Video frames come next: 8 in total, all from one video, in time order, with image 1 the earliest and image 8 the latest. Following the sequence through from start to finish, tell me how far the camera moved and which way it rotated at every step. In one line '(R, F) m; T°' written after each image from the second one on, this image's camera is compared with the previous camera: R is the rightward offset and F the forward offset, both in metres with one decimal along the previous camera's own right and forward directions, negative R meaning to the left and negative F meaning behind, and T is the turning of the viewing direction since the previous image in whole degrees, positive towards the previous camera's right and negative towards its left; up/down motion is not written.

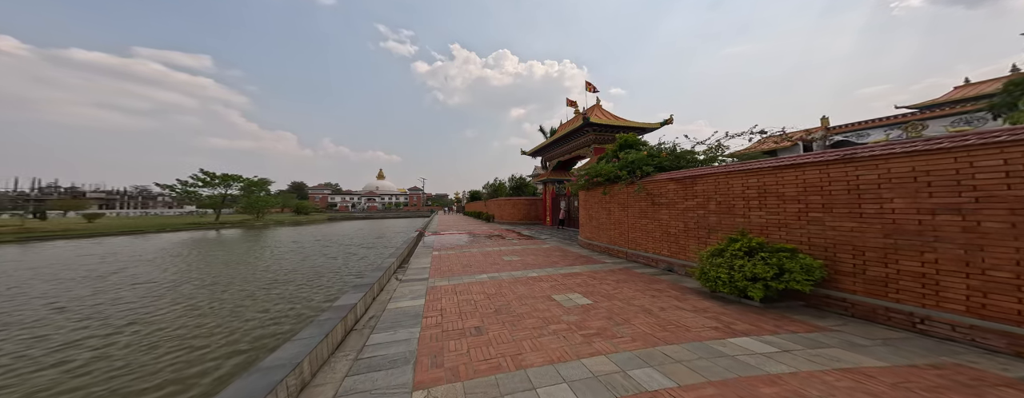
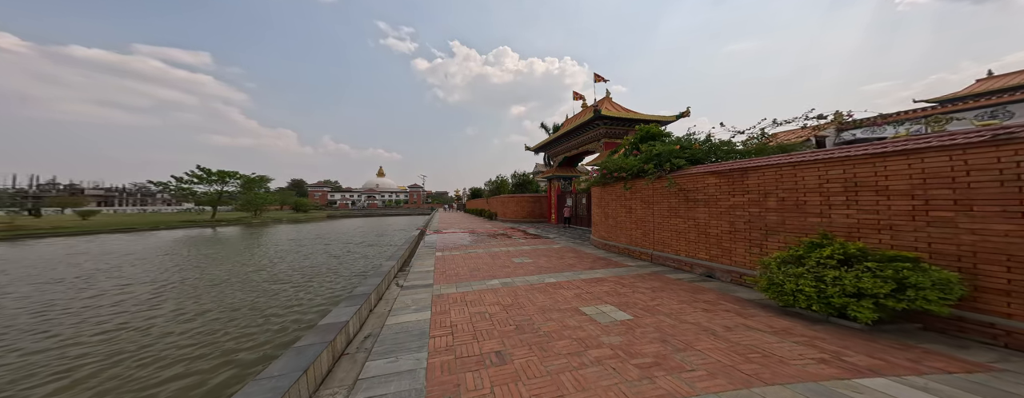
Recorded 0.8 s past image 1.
(-0.3, +0.6) m; 0°
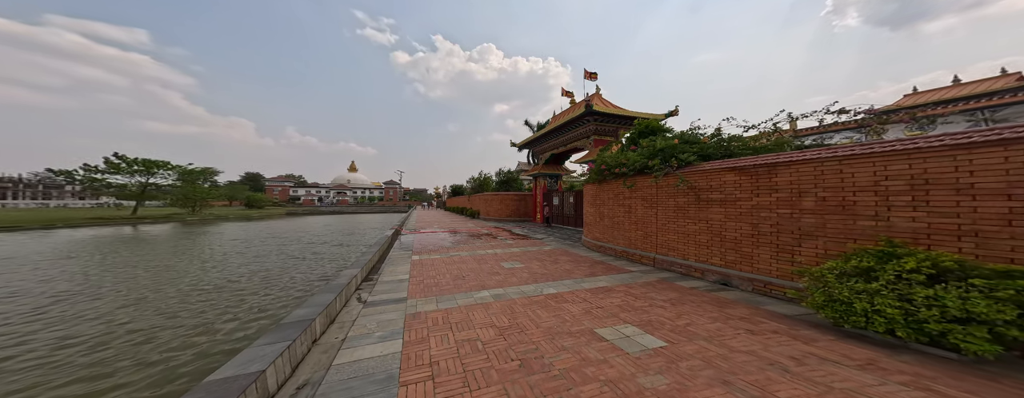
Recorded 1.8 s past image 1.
(-0.2, +0.8) m; +5°
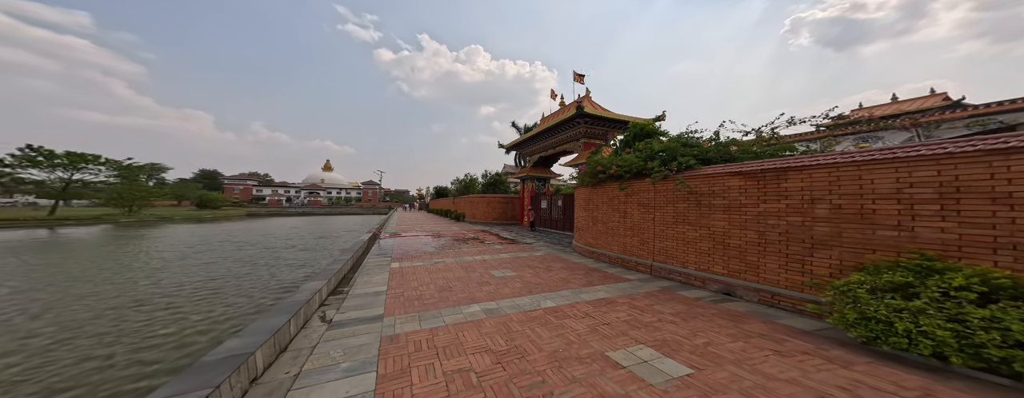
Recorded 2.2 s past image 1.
(-0.2, +0.4) m; +4°
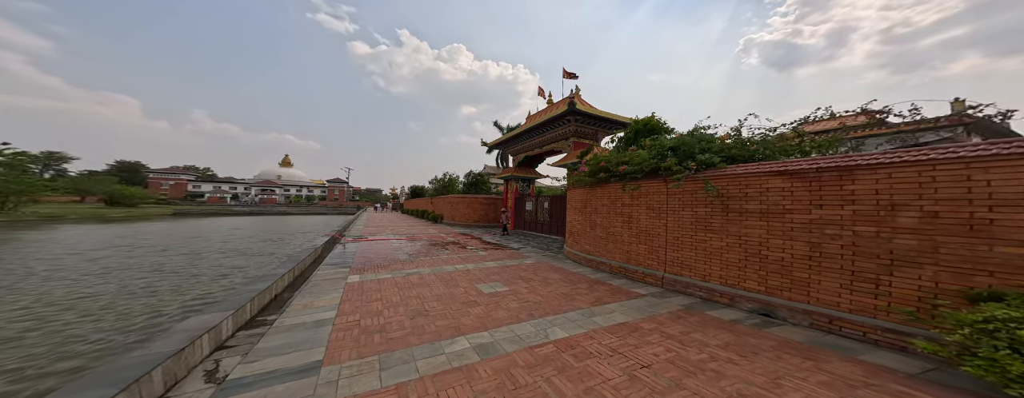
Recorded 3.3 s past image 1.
(-0.2, +0.9) m; +5°
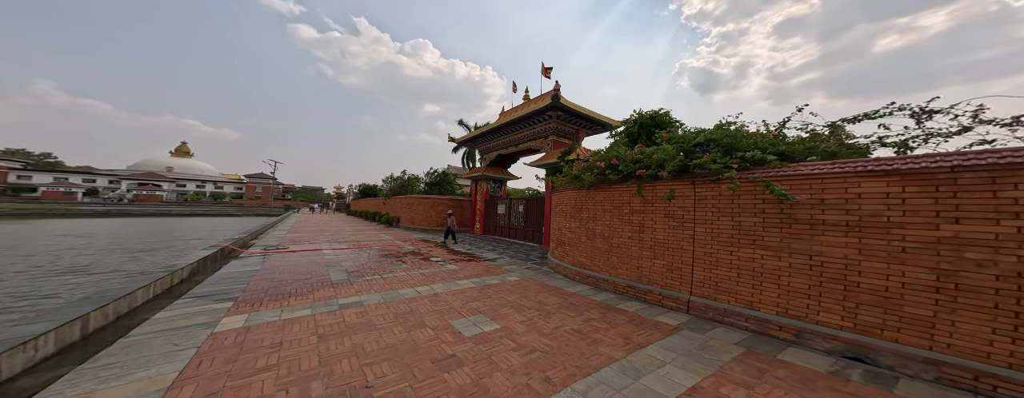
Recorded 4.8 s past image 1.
(-0.4, +1.3) m; +9°
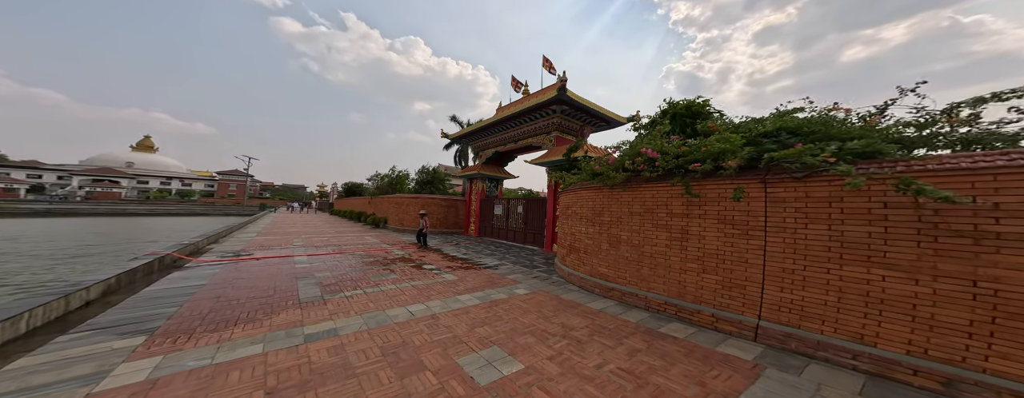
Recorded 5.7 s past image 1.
(-0.4, +0.8) m; +2°
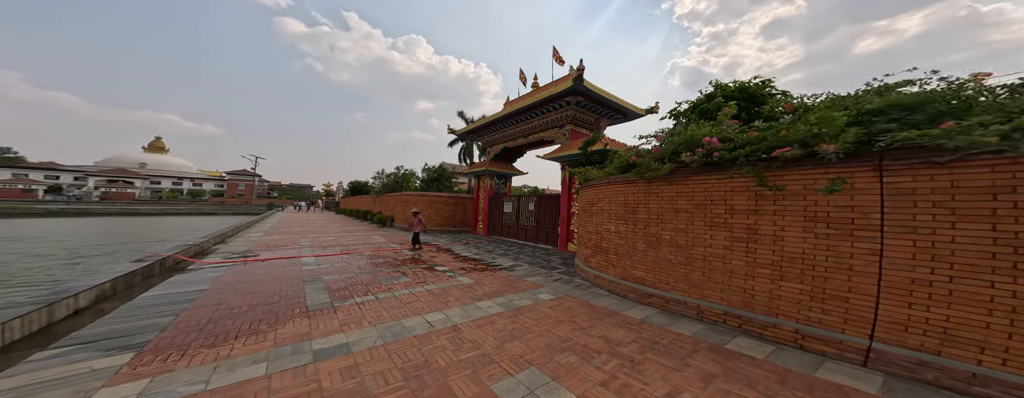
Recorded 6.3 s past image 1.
(-0.3, +0.4) m; -1°
